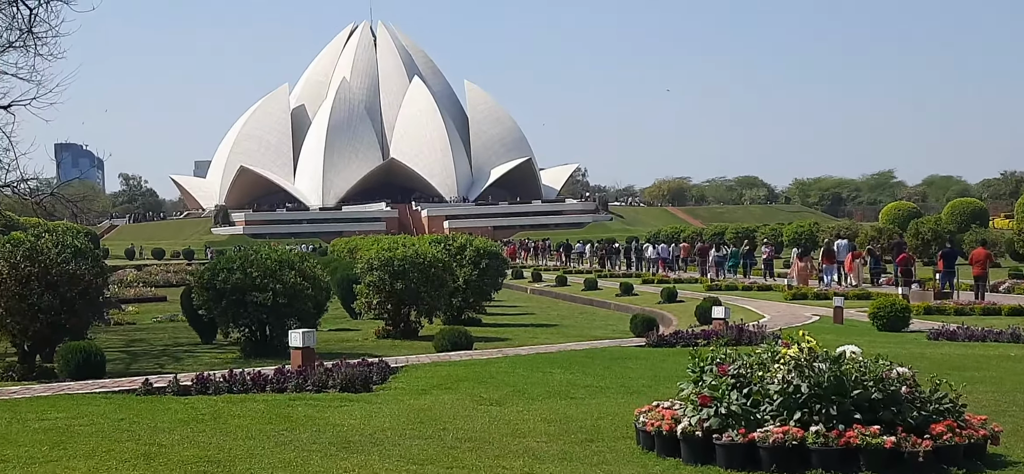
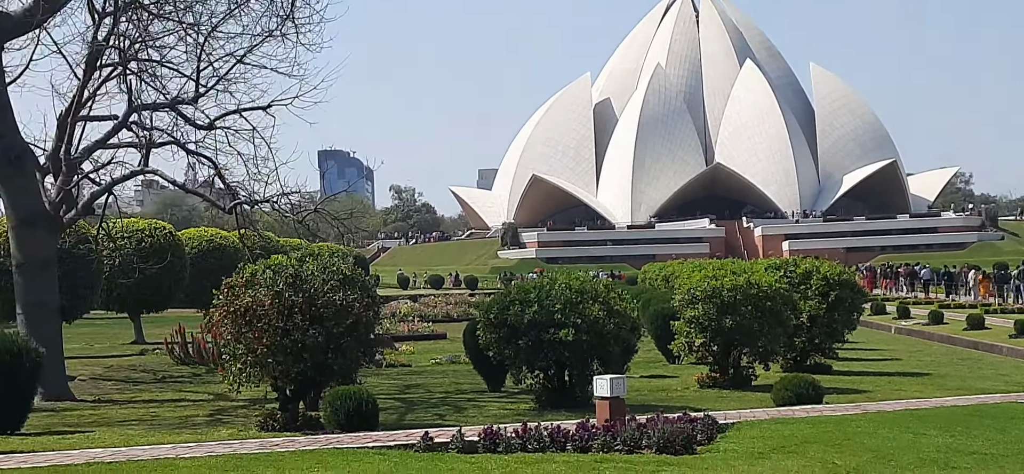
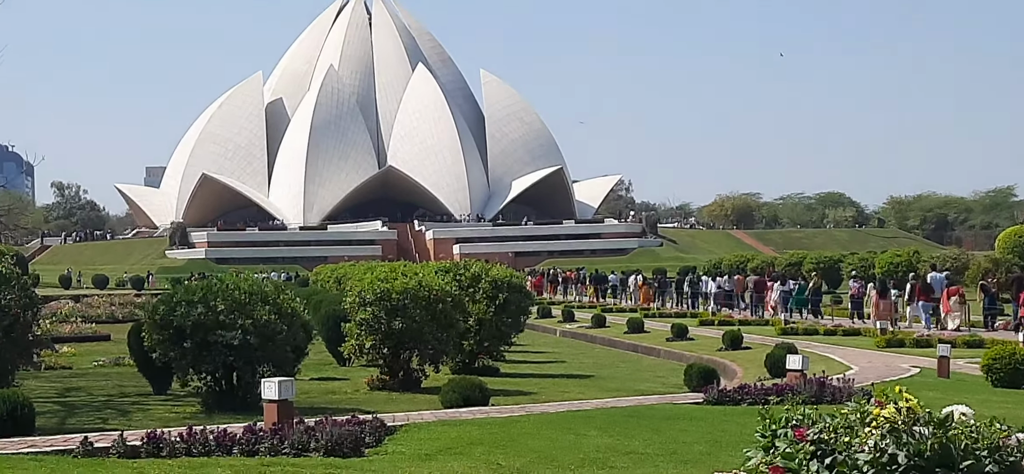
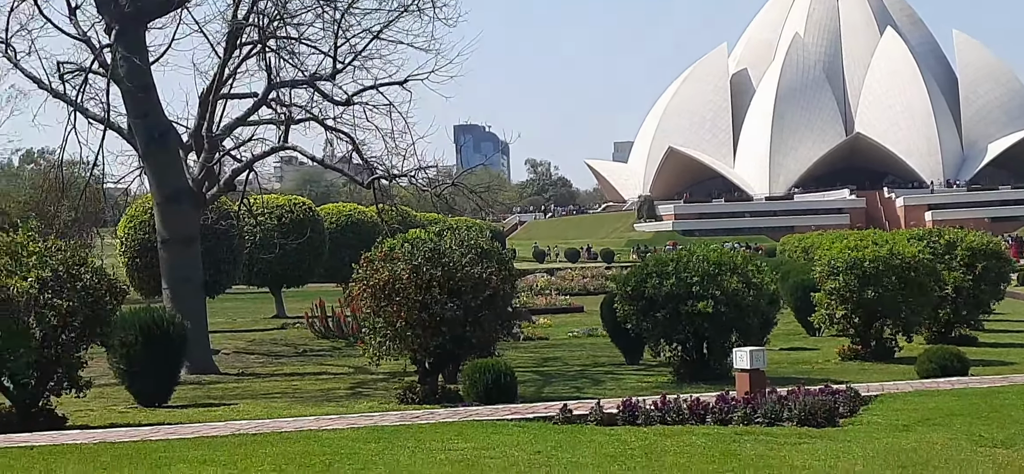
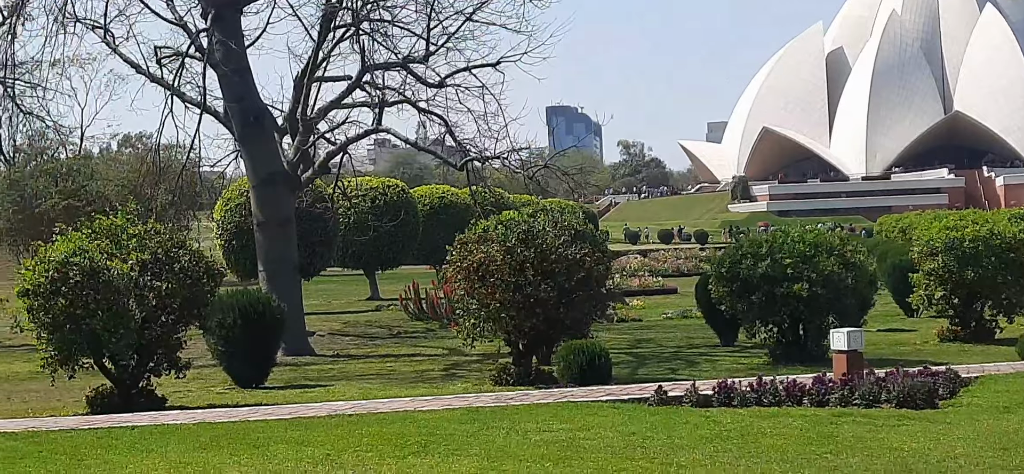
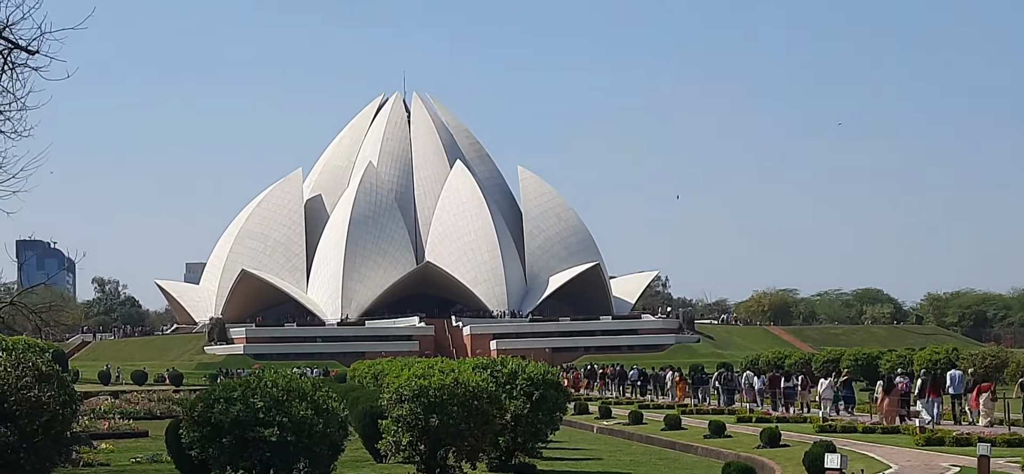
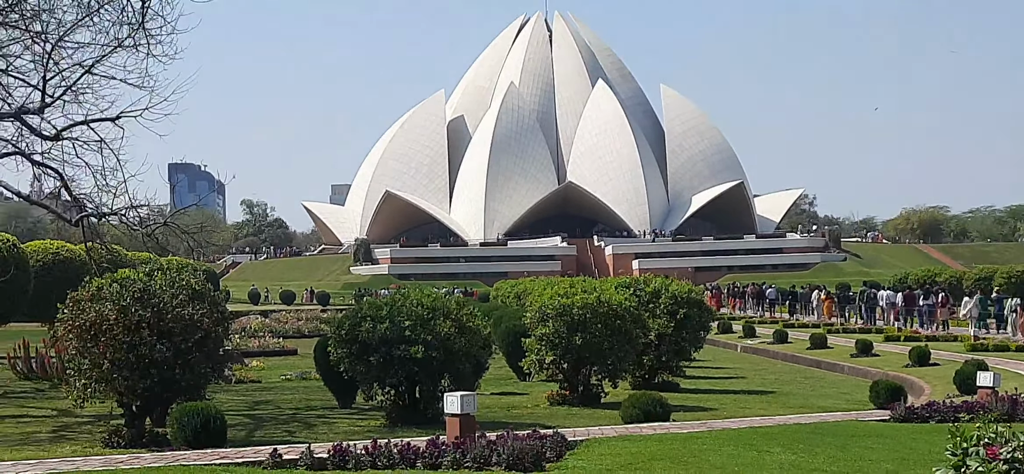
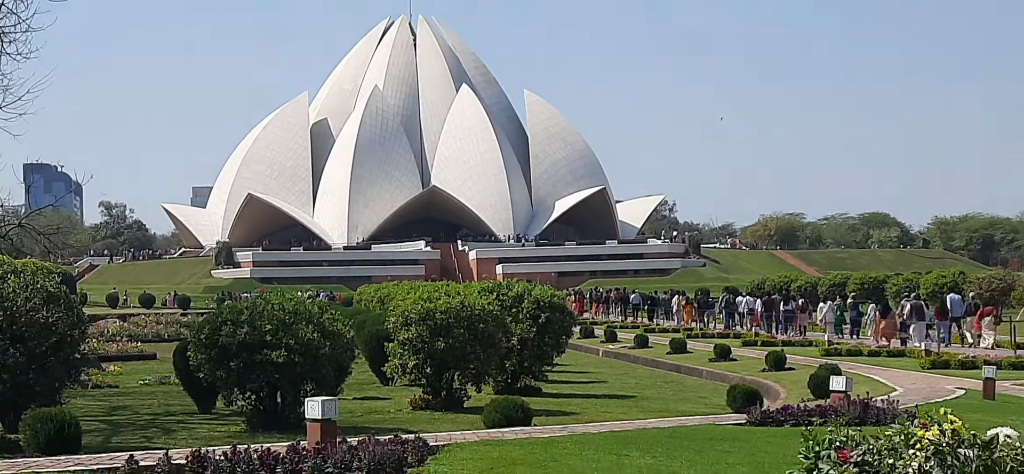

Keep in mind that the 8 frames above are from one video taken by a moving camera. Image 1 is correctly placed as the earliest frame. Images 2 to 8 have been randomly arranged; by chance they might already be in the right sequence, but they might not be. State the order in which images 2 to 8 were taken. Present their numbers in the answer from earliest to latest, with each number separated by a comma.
3, 6, 8, 7, 2, 4, 5
